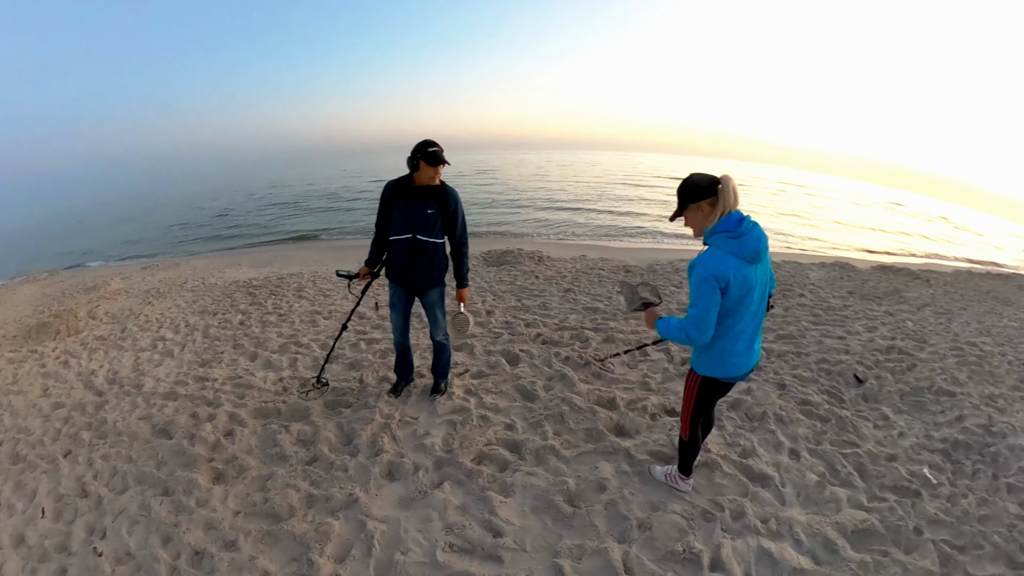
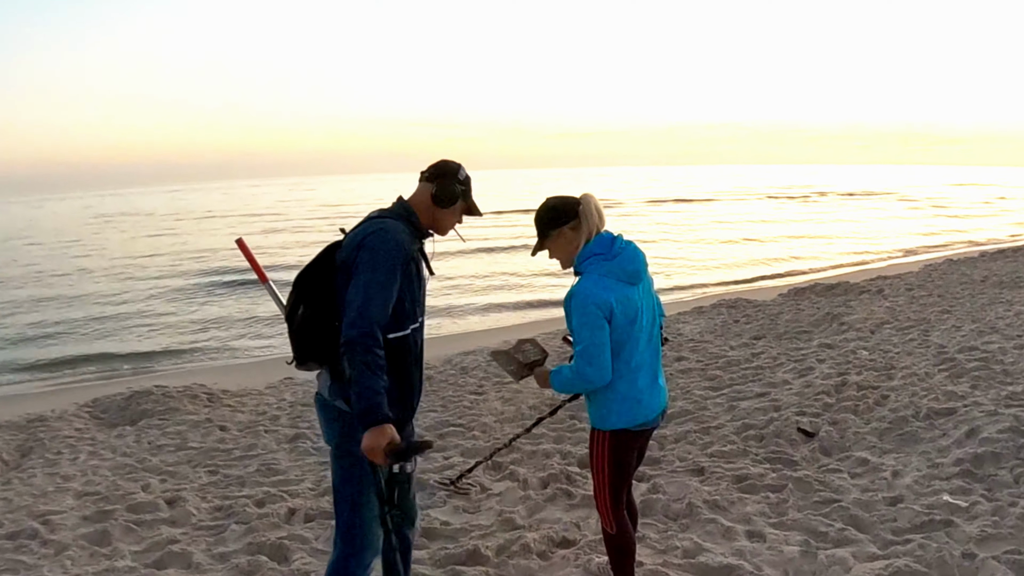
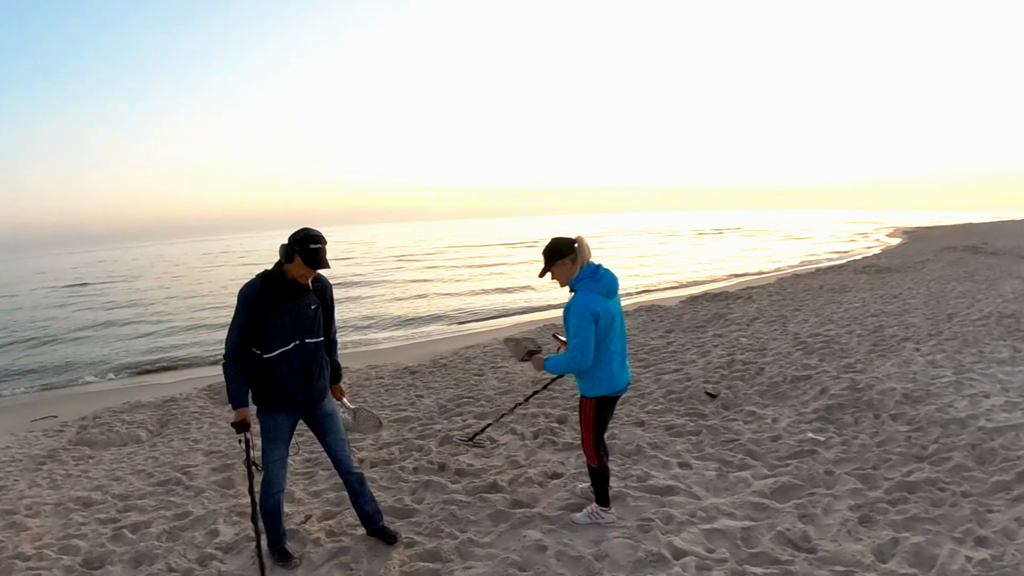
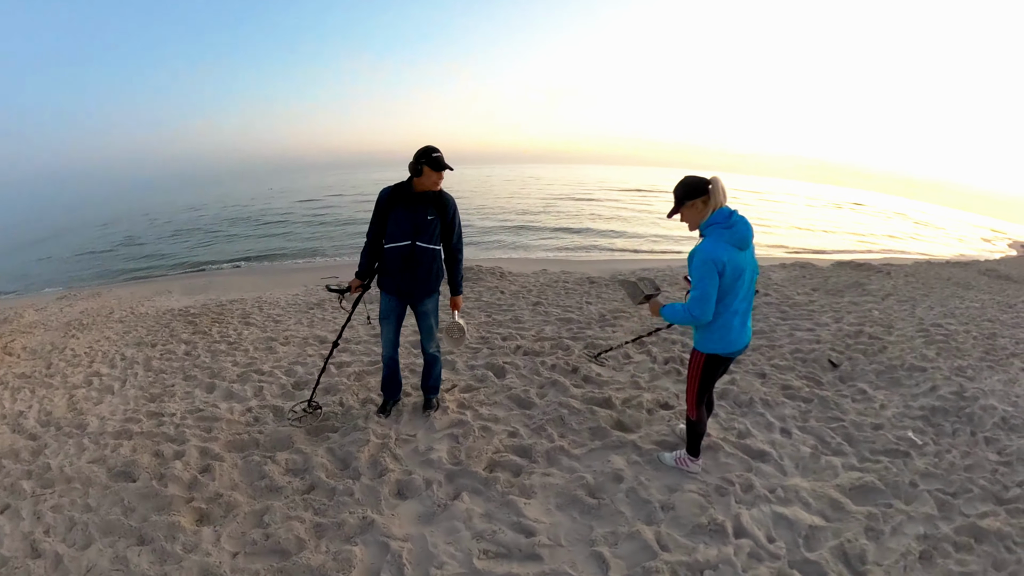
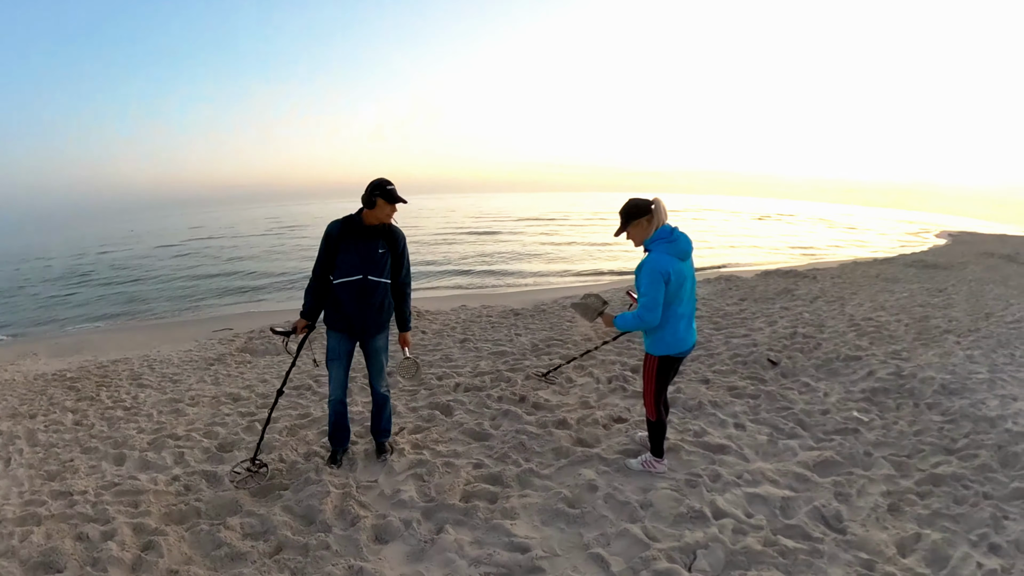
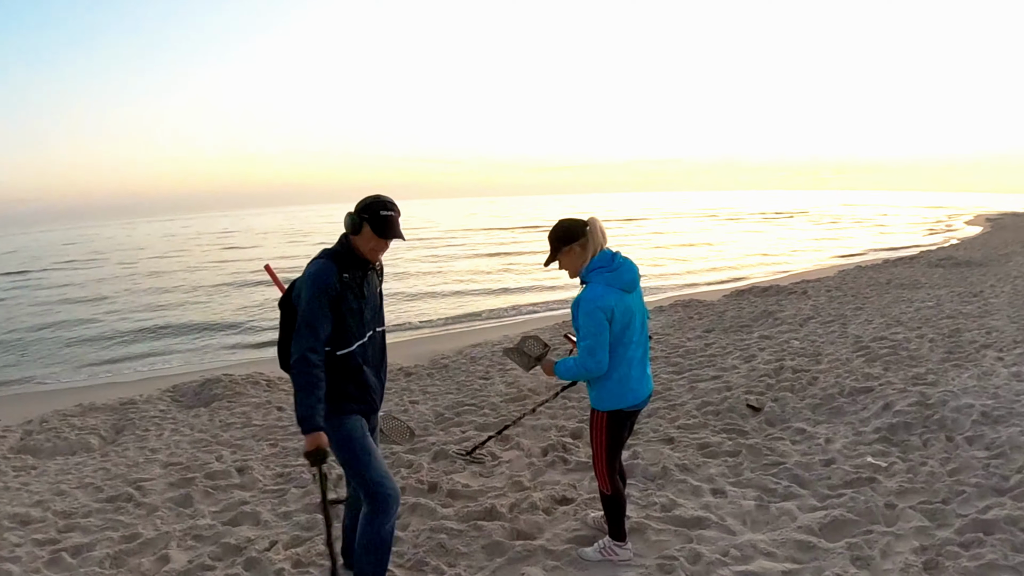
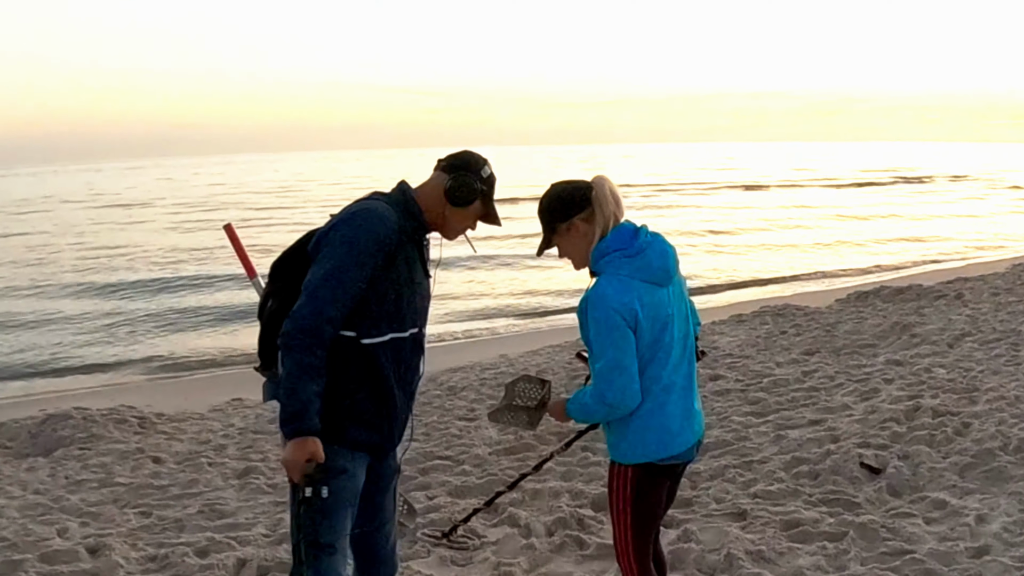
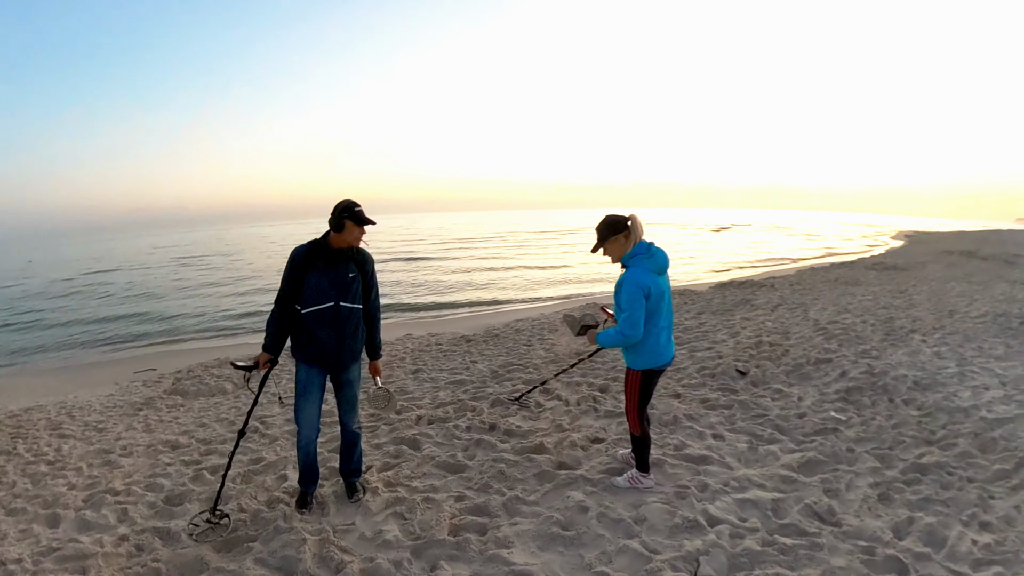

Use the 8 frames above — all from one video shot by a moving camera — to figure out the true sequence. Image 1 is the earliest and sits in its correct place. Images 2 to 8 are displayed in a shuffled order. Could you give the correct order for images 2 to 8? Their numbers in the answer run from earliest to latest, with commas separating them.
4, 5, 8, 3, 6, 2, 7
